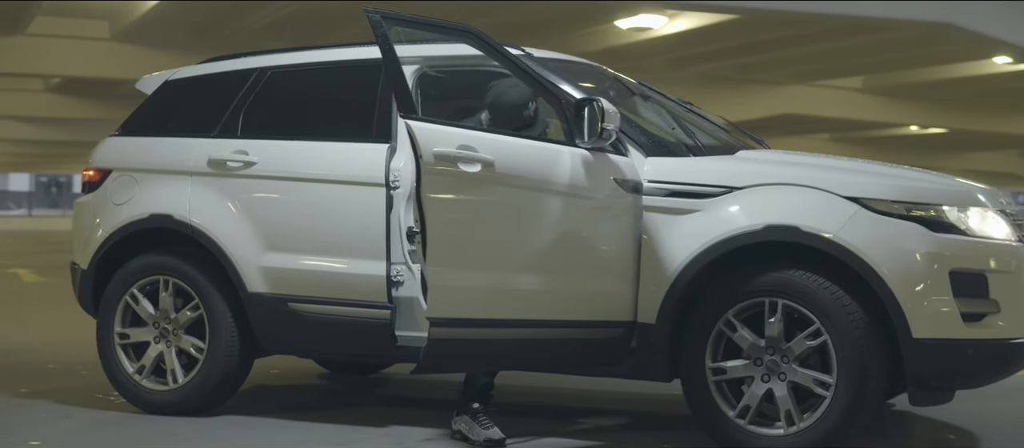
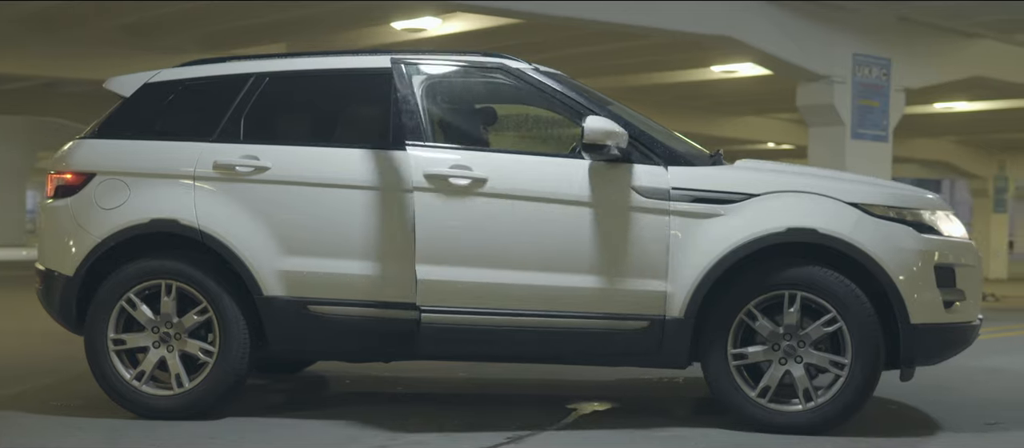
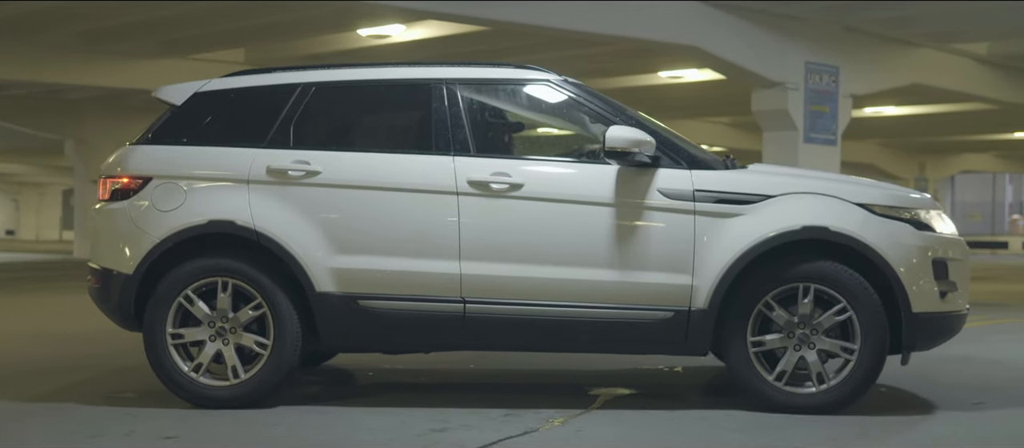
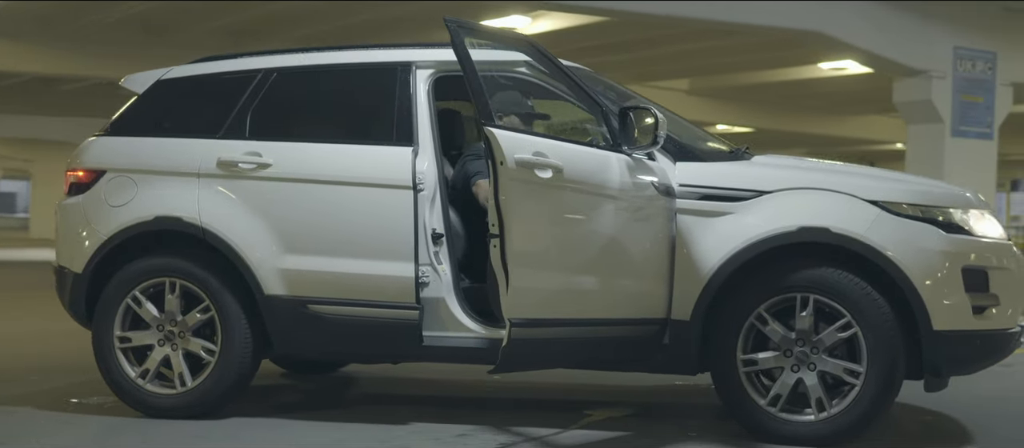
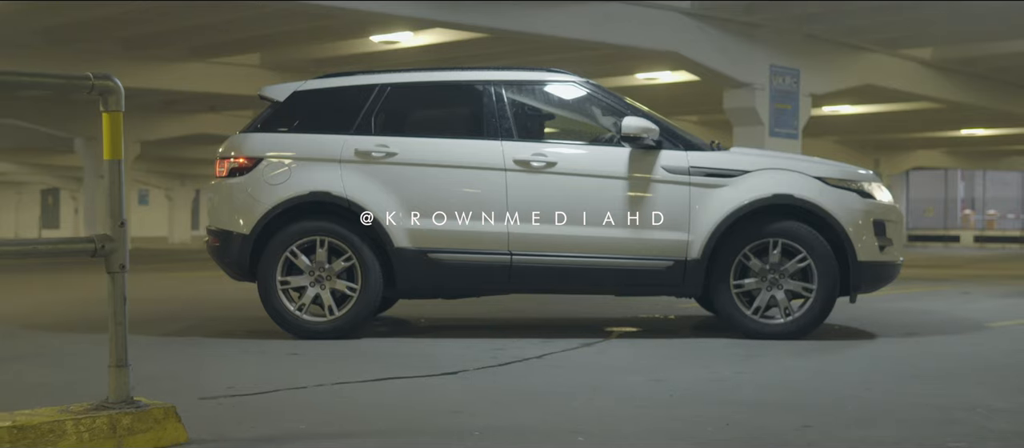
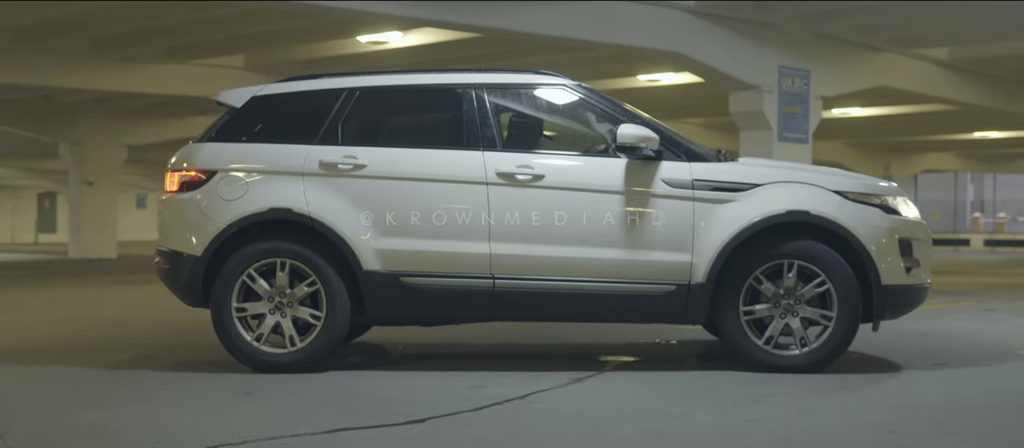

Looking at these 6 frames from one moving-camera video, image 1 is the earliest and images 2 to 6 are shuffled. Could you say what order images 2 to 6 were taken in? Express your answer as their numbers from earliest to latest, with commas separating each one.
4, 2, 3, 6, 5
